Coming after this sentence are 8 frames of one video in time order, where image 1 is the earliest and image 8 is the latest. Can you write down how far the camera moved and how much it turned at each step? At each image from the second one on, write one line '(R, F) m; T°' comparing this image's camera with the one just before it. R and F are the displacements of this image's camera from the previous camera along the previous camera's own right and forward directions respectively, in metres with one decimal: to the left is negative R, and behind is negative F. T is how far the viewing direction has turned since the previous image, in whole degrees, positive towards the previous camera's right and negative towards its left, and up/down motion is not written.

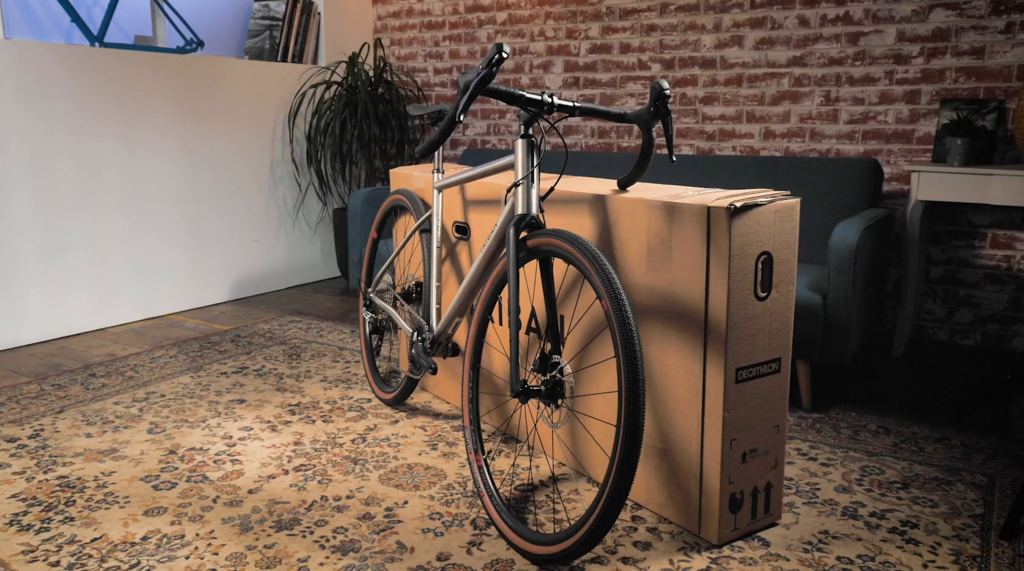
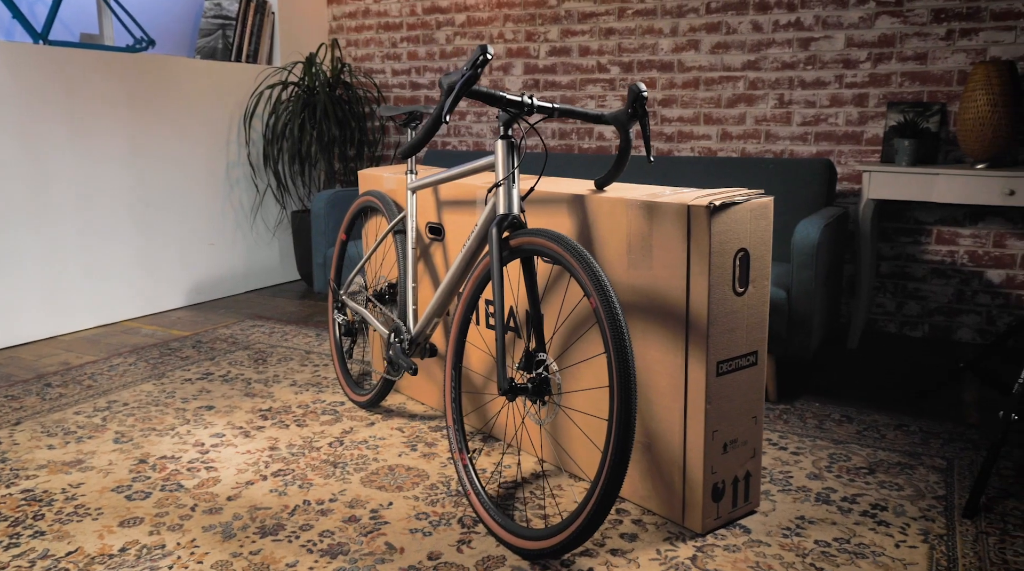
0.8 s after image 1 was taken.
(-0.1, 0.0) m; +4°
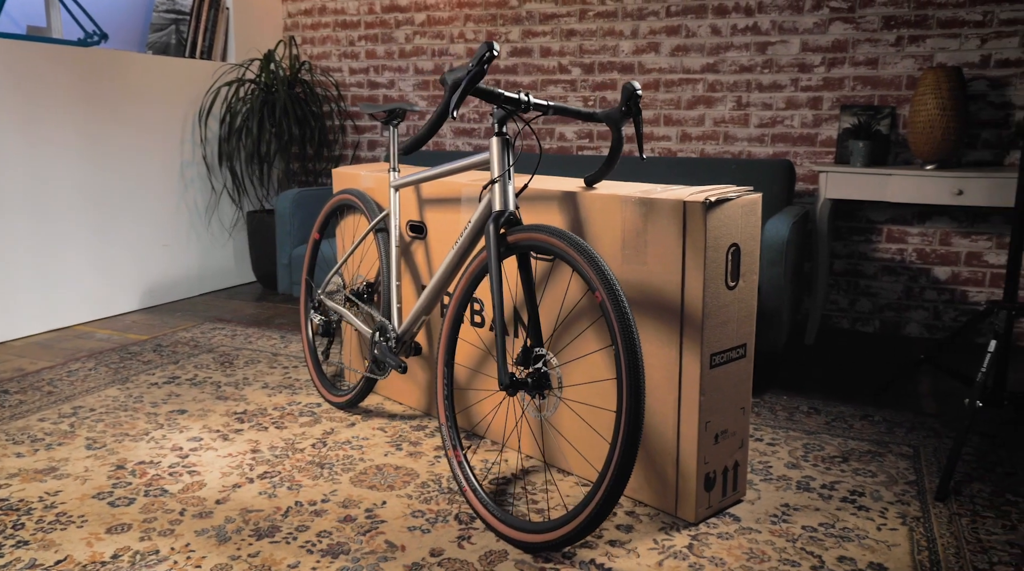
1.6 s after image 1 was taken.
(-0.2, 0.0) m; +5°
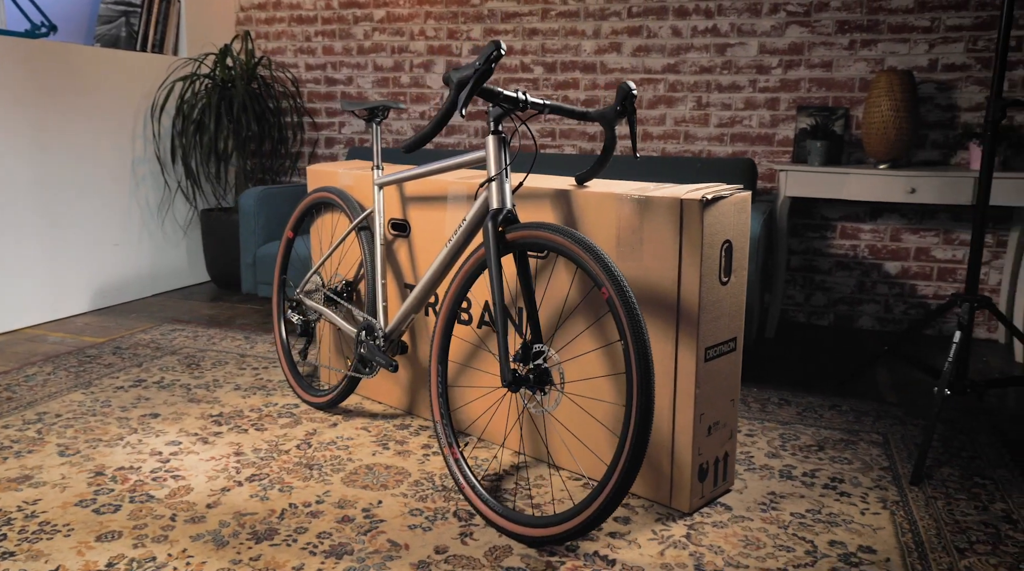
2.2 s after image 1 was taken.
(-0.2, 0.0) m; +5°
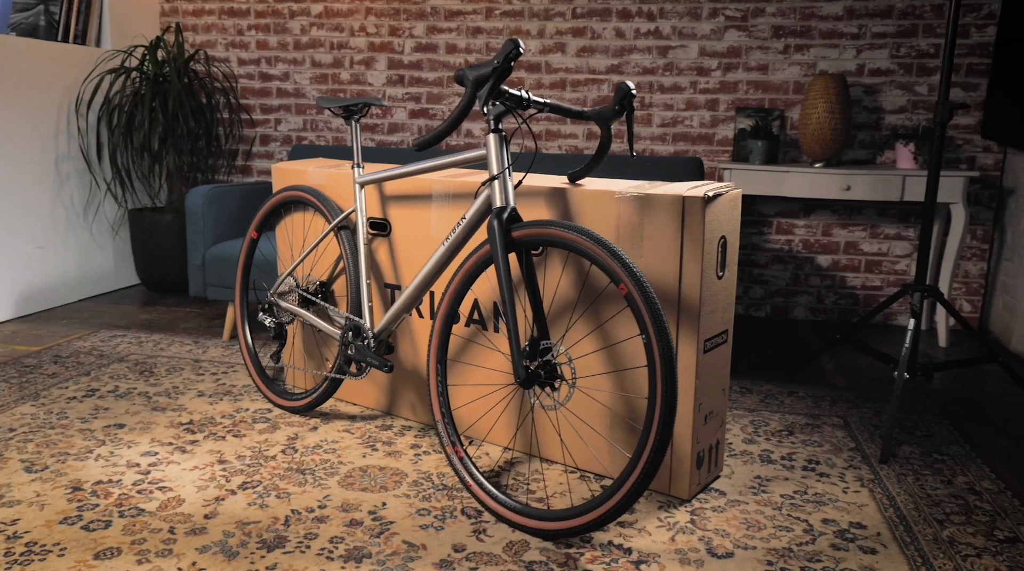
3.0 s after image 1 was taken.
(-0.3, 0.0) m; +8°
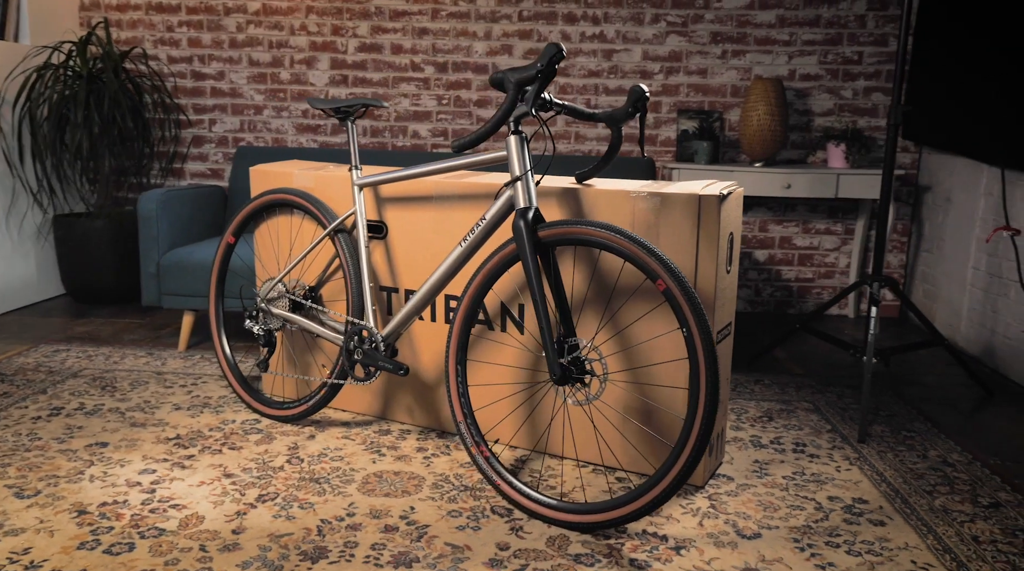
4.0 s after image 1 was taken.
(-0.4, 0.0) m; +9°
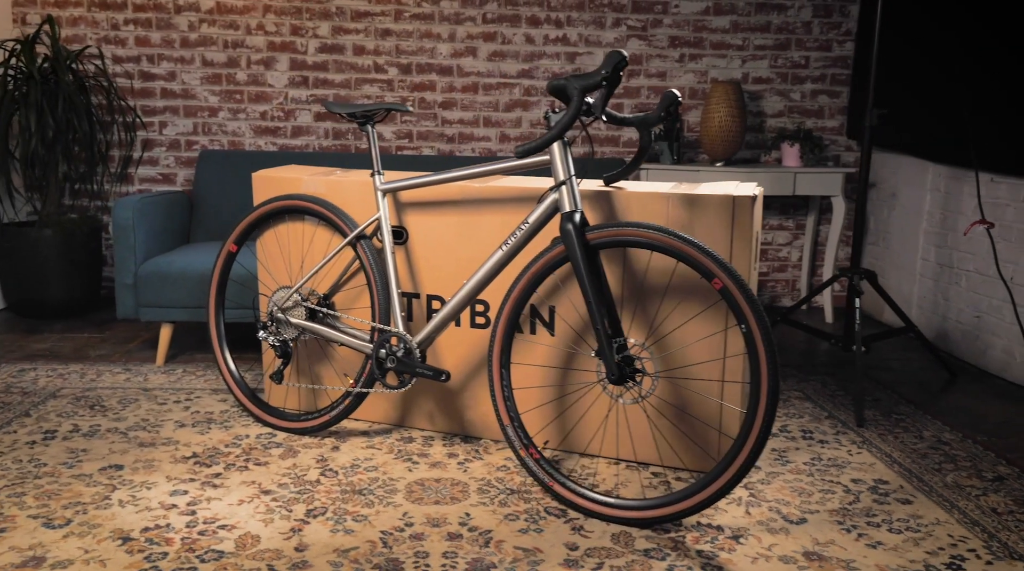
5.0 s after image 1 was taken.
(-0.5, 0.0) m; +8°
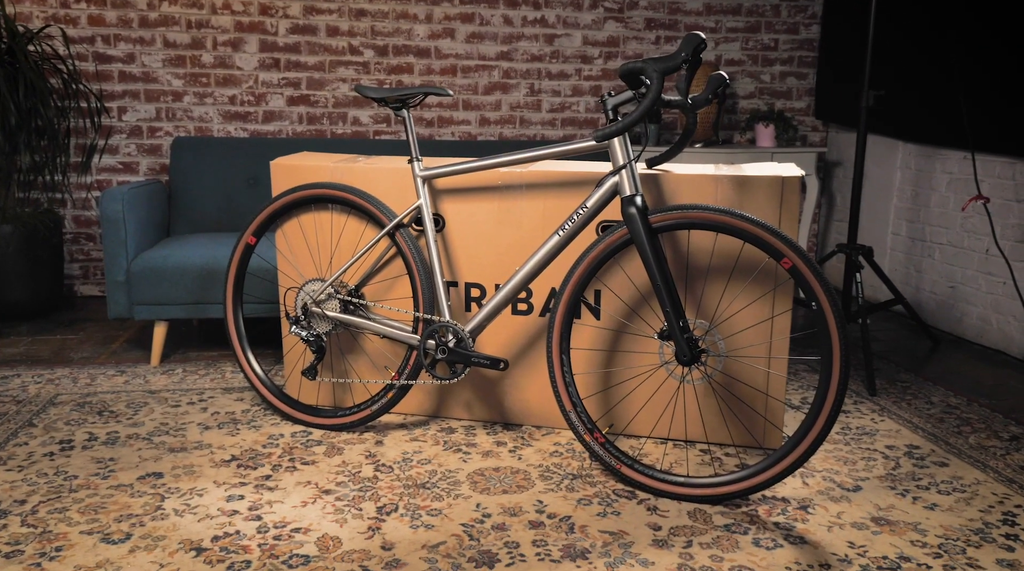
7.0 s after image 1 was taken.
(-0.5, +0.1) m; +7°
